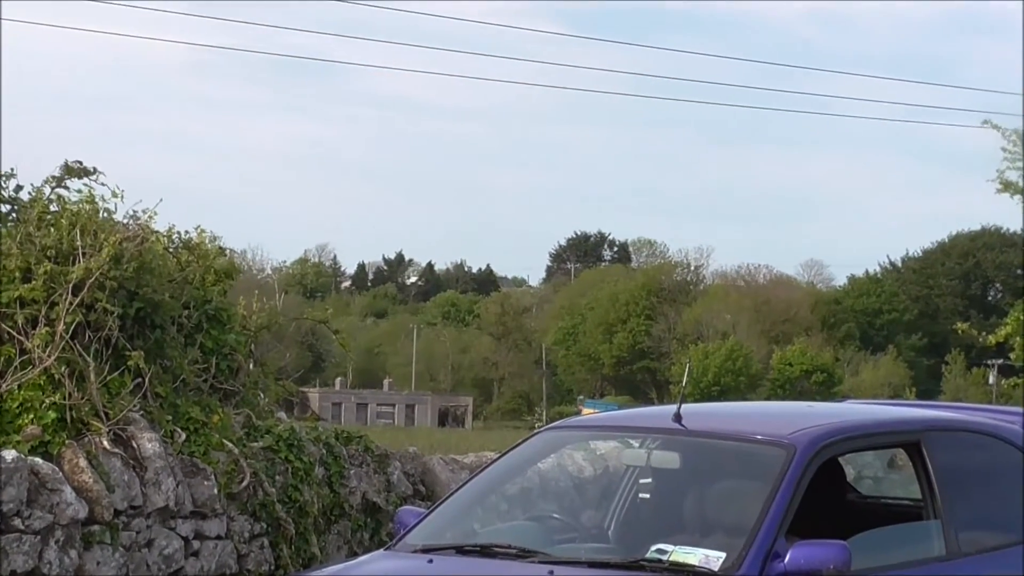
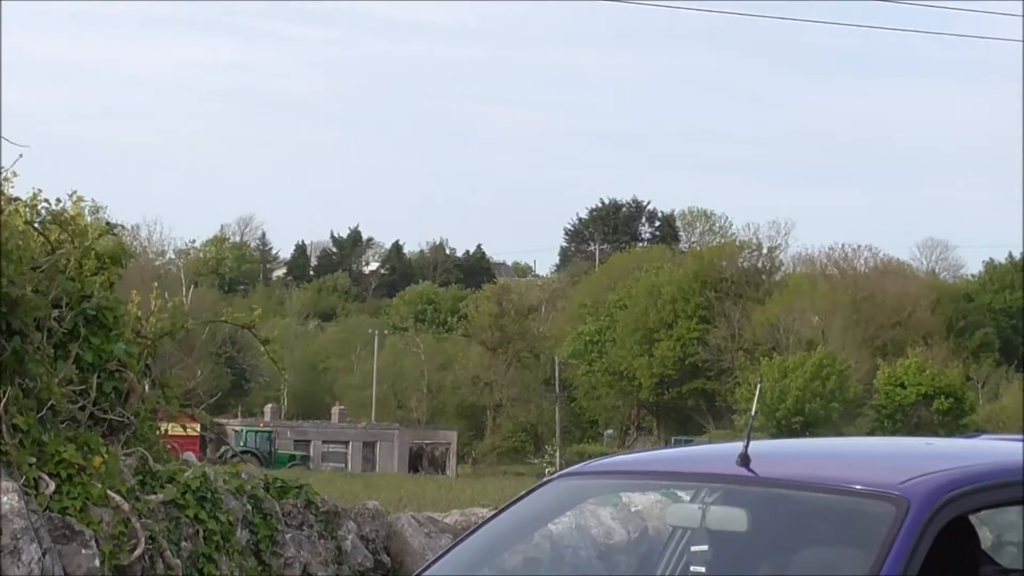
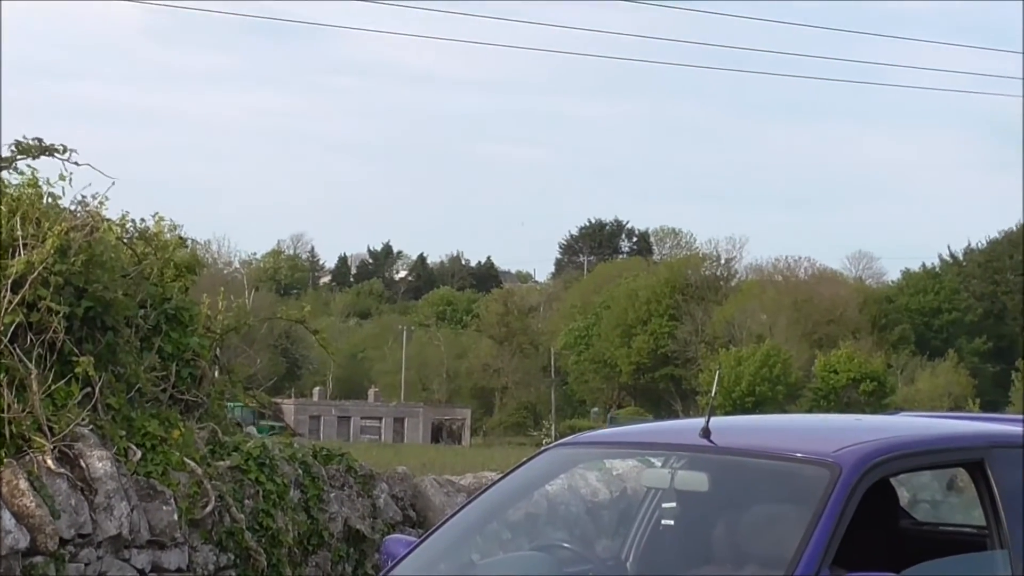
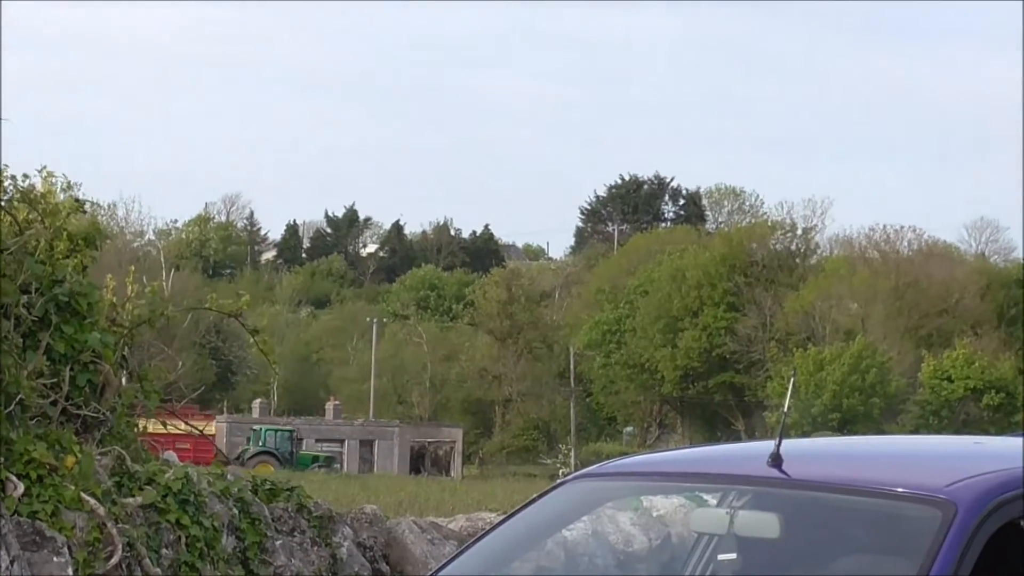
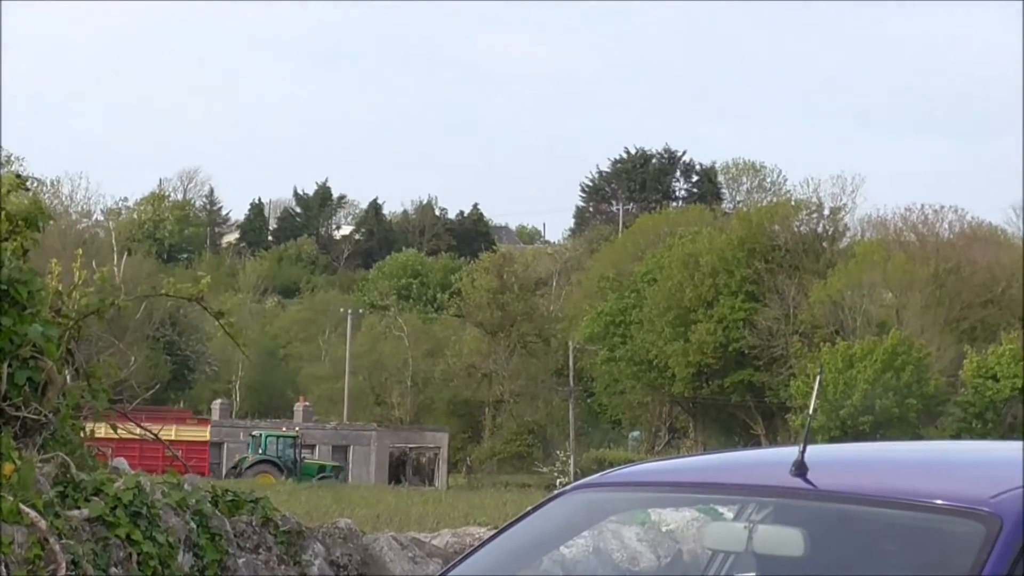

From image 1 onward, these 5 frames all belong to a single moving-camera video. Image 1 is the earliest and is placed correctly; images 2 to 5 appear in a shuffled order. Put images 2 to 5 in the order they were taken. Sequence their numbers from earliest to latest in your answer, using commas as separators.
3, 2, 4, 5
